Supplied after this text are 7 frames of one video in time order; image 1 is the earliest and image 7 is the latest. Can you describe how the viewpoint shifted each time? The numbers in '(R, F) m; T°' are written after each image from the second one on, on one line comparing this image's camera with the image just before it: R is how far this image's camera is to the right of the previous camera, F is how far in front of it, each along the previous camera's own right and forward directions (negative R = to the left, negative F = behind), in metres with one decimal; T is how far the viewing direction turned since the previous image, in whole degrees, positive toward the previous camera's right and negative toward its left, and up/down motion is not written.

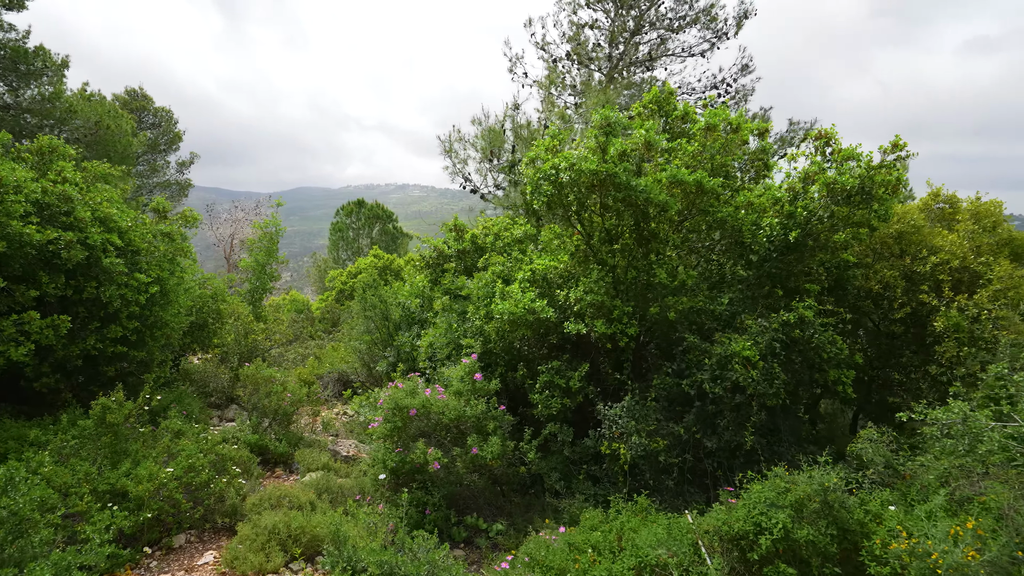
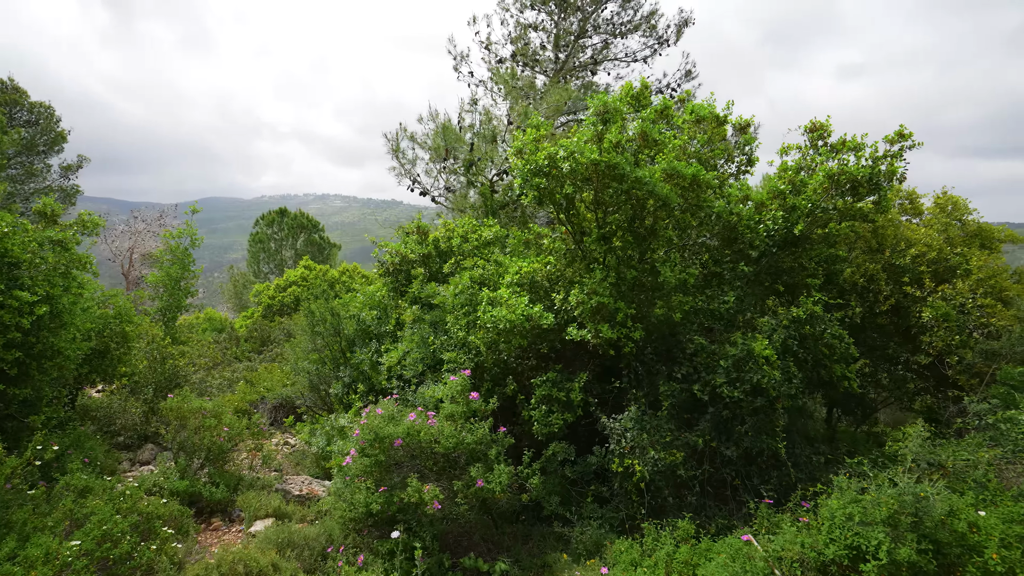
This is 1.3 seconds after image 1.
(-0.6, +0.6) m; +8°
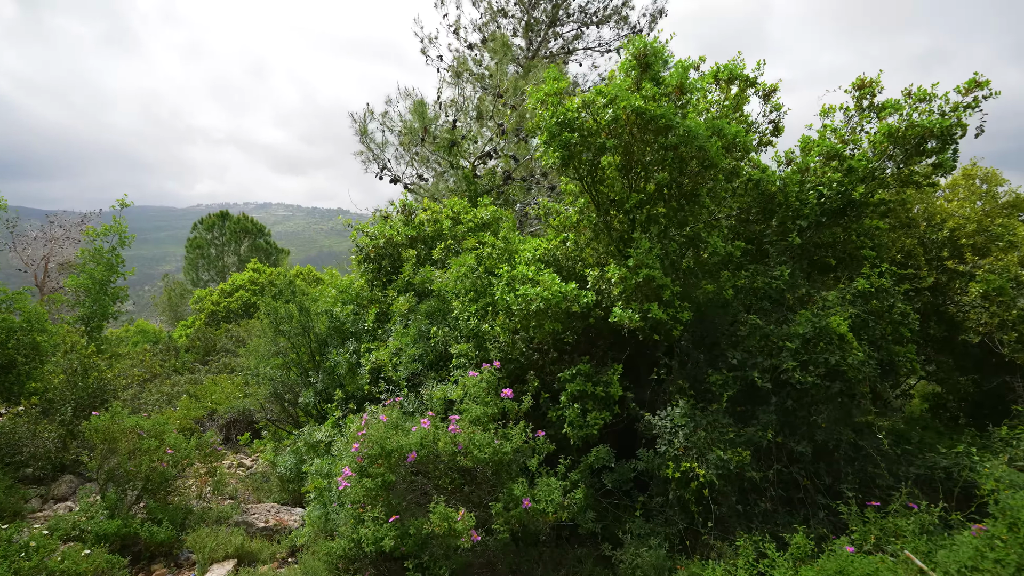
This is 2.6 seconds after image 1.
(-0.6, +0.8) m; +6°
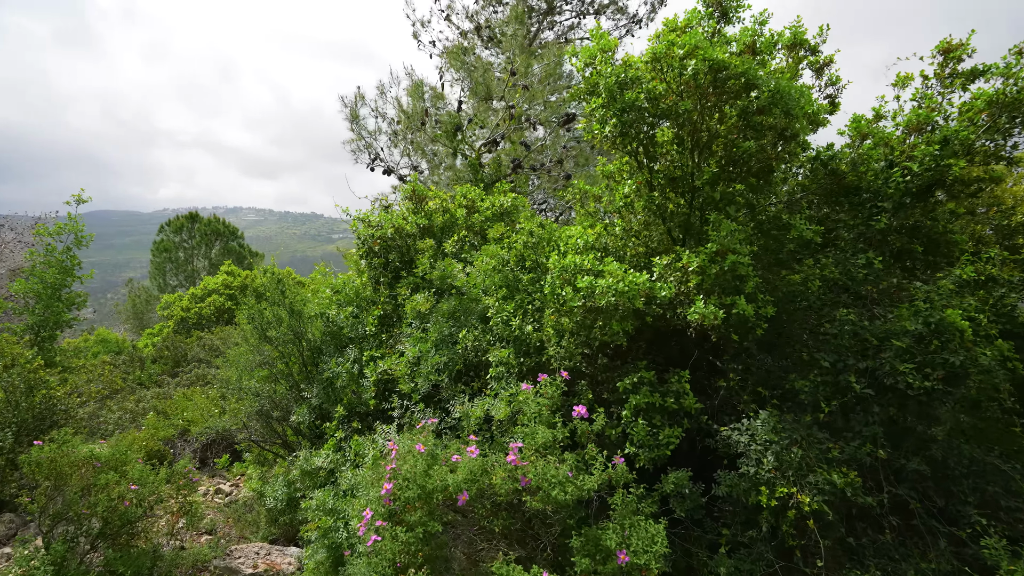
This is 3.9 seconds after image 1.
(-0.5, +0.7) m; +3°
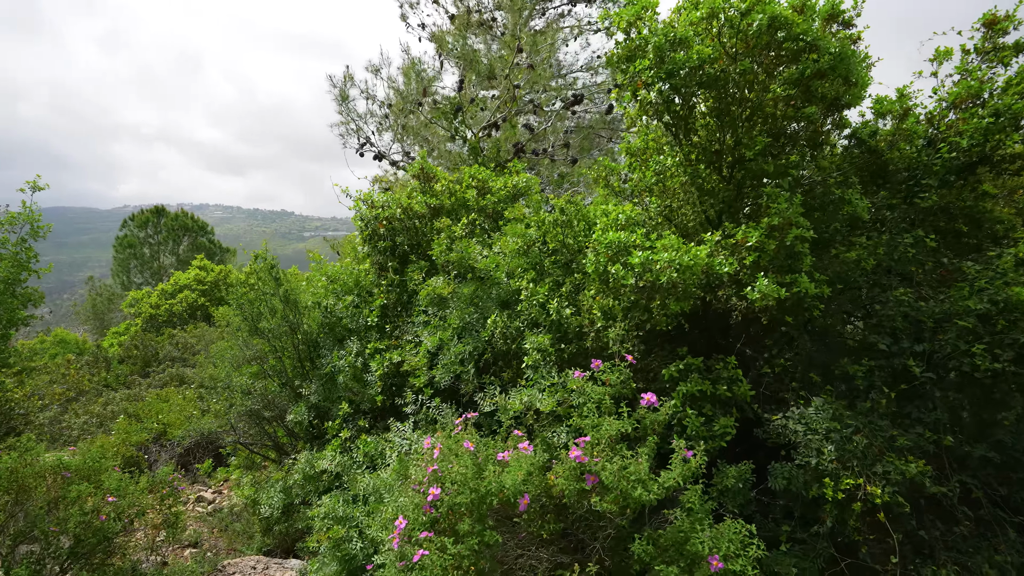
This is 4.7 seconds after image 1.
(-0.4, +0.3) m; +3°
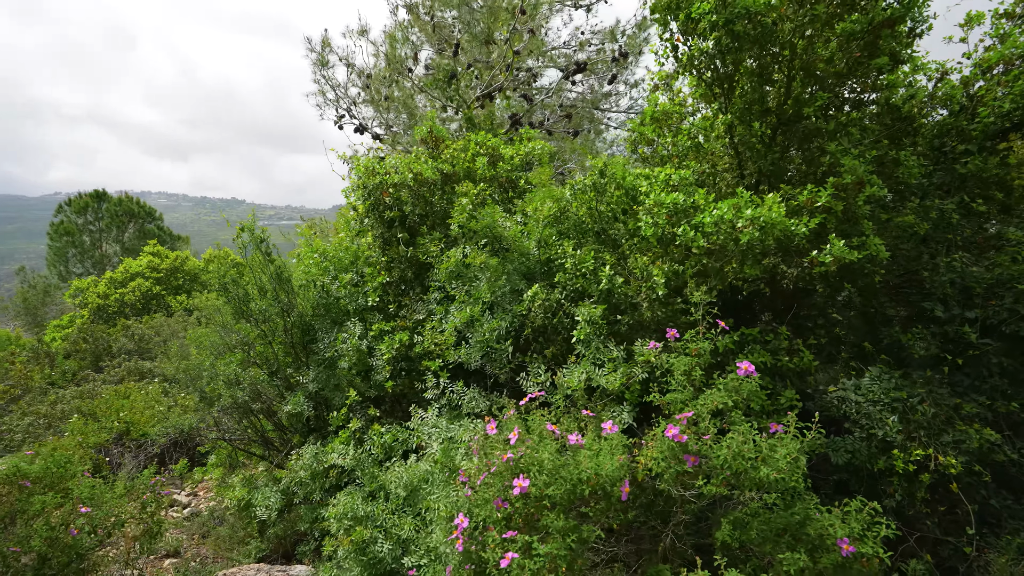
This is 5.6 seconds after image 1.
(-0.5, +0.3) m; +5°
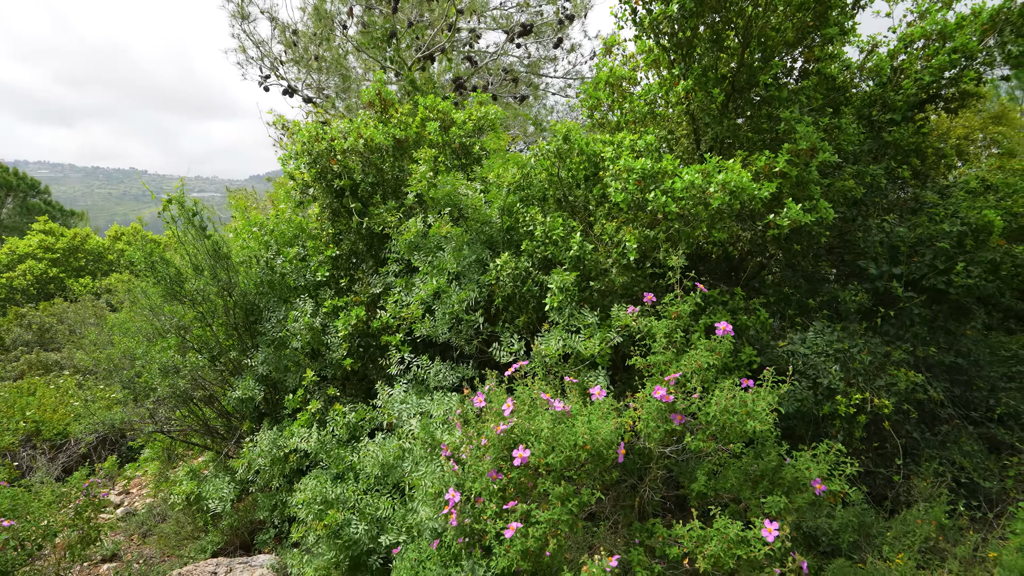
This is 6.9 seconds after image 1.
(-0.2, +0.1) m; +8°
